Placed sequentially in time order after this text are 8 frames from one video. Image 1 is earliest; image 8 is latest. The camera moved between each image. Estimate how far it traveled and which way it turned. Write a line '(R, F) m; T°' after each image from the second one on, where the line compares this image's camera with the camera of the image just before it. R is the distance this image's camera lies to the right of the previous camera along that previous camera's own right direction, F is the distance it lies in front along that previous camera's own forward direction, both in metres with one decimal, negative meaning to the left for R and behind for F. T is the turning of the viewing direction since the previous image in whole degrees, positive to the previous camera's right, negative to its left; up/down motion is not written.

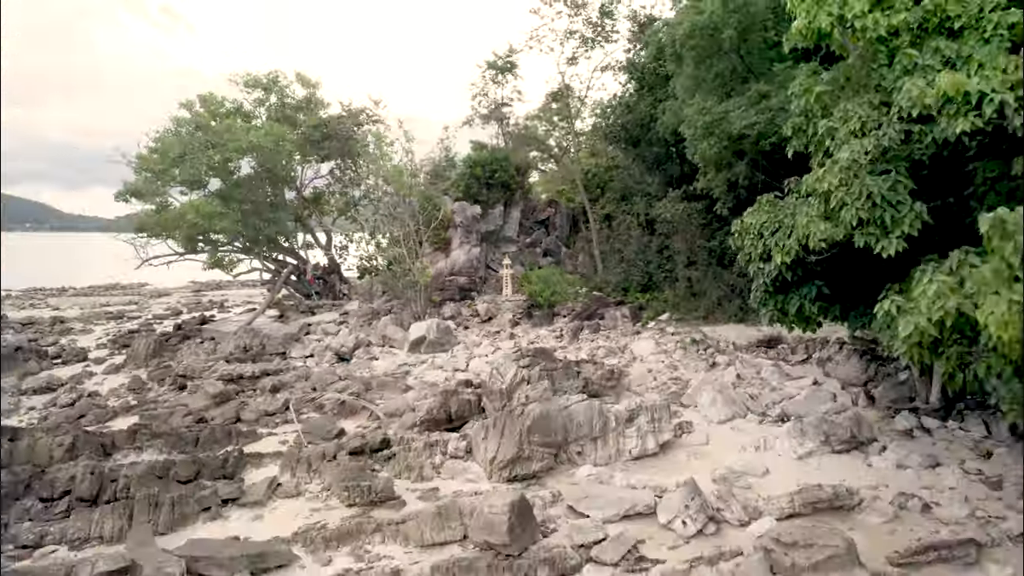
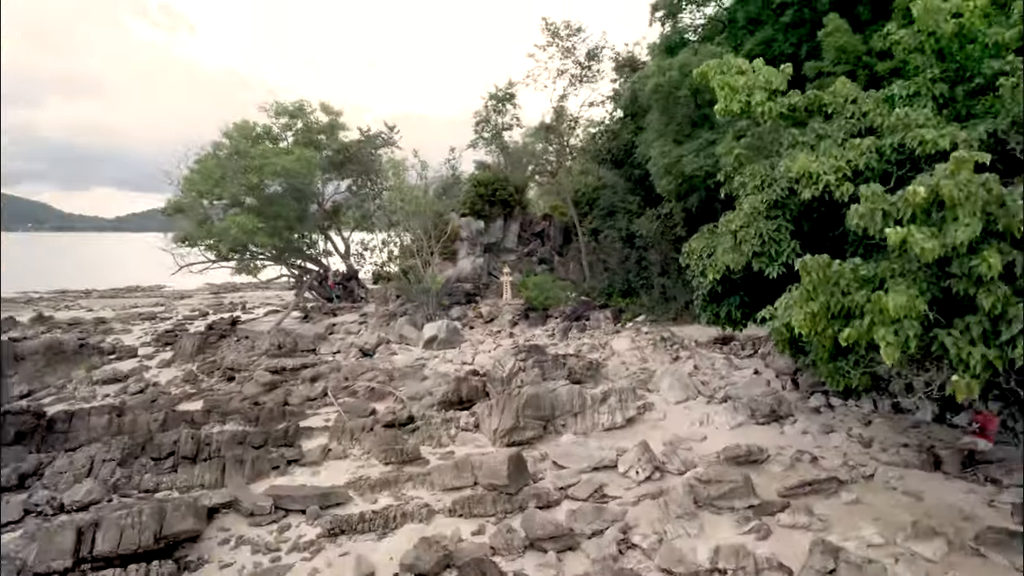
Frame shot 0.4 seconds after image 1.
(0.0, -1.9) m; 0°
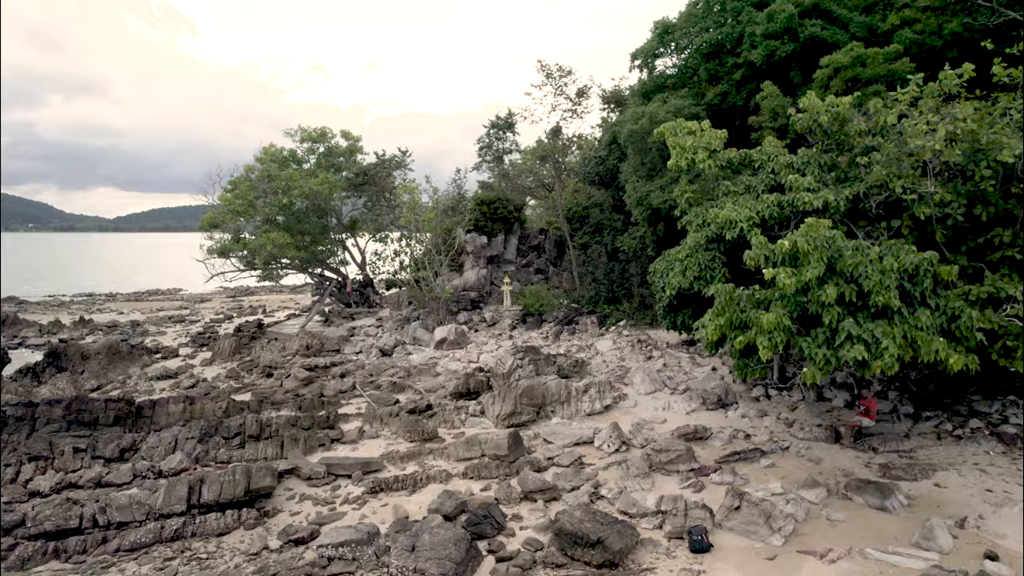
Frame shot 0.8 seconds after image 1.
(0.0, -2.0) m; 0°
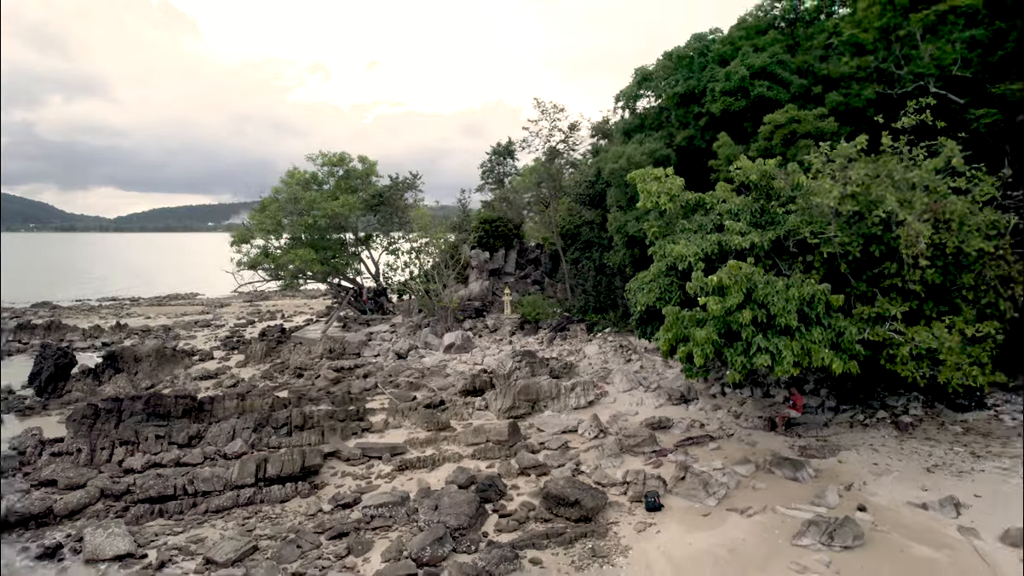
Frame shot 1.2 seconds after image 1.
(0.0, -2.1) m; 0°
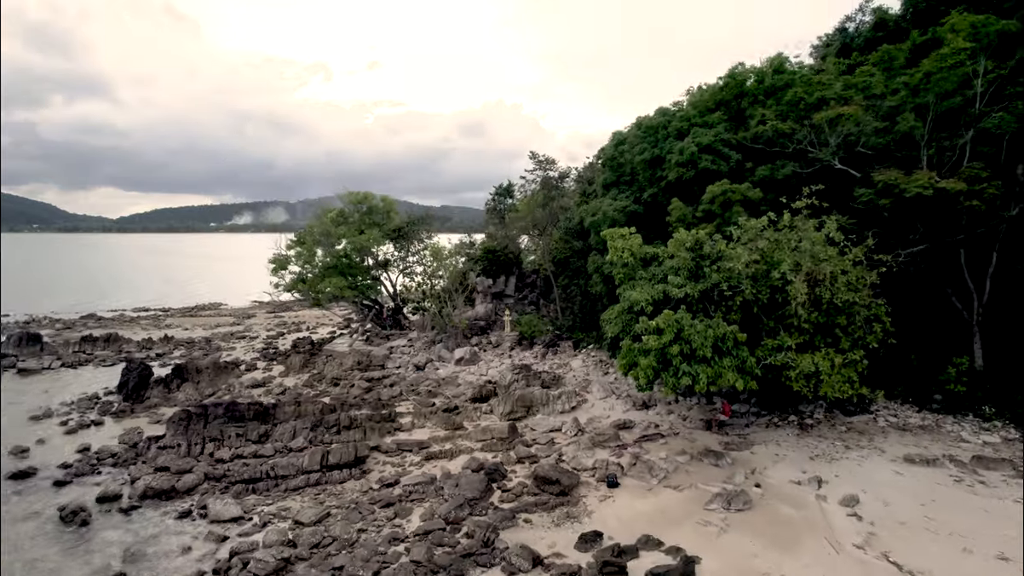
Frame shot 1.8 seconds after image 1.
(0.0, -3.4) m; 0°
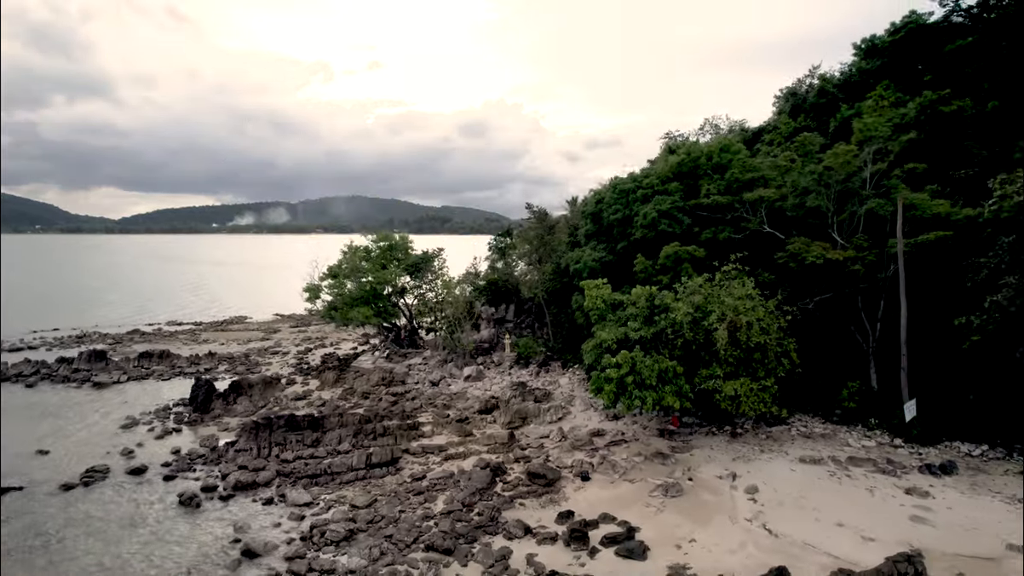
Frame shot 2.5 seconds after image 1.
(0.0, -4.2) m; 0°
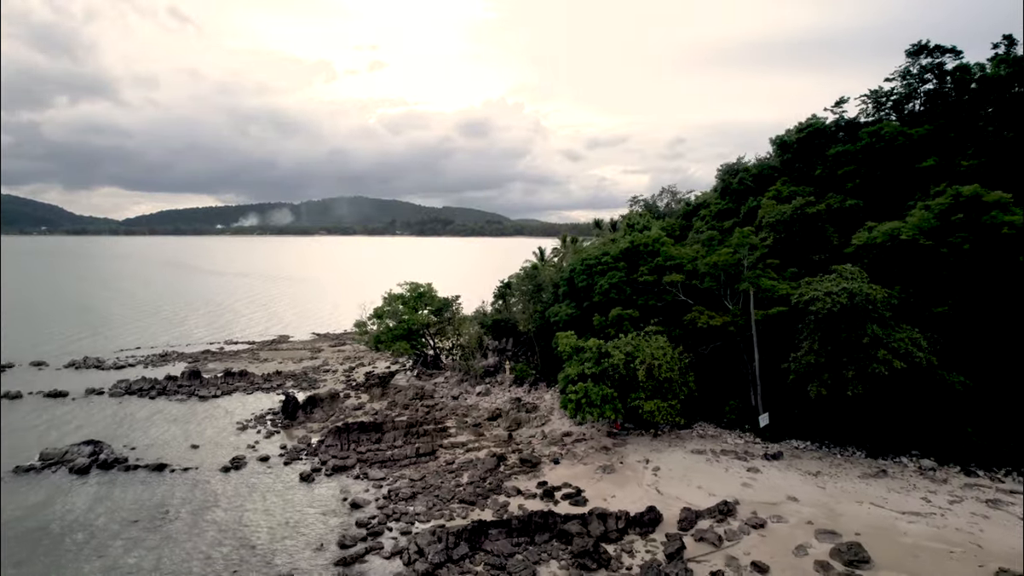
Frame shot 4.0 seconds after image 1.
(+0.1, -9.5) m; 0°
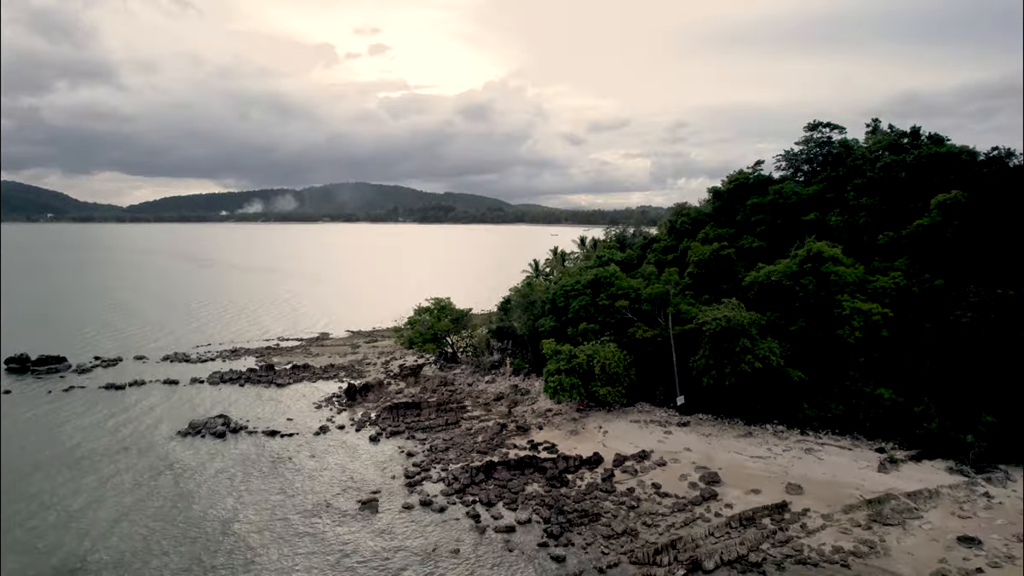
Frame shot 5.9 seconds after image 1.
(+0.2, -12.3) m; 0°
